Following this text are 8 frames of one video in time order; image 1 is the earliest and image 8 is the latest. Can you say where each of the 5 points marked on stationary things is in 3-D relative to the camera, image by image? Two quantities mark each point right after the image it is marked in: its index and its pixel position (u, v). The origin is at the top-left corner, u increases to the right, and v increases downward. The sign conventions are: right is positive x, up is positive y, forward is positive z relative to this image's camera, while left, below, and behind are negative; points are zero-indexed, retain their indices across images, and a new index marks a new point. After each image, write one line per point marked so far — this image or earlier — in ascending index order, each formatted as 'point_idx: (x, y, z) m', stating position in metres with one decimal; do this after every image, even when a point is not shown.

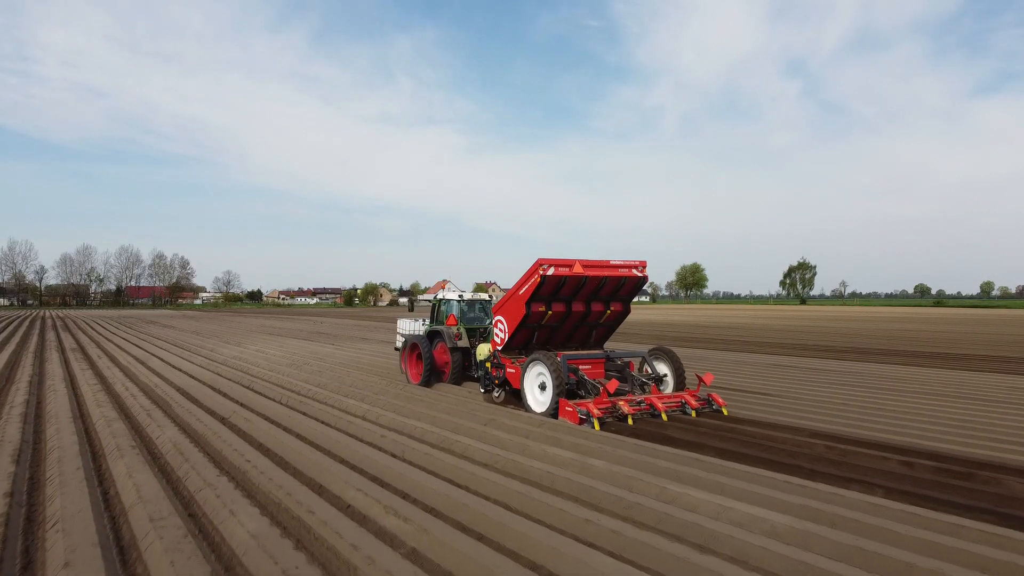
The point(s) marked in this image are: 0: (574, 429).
0: (+0.7, -1.6, +7.2) m
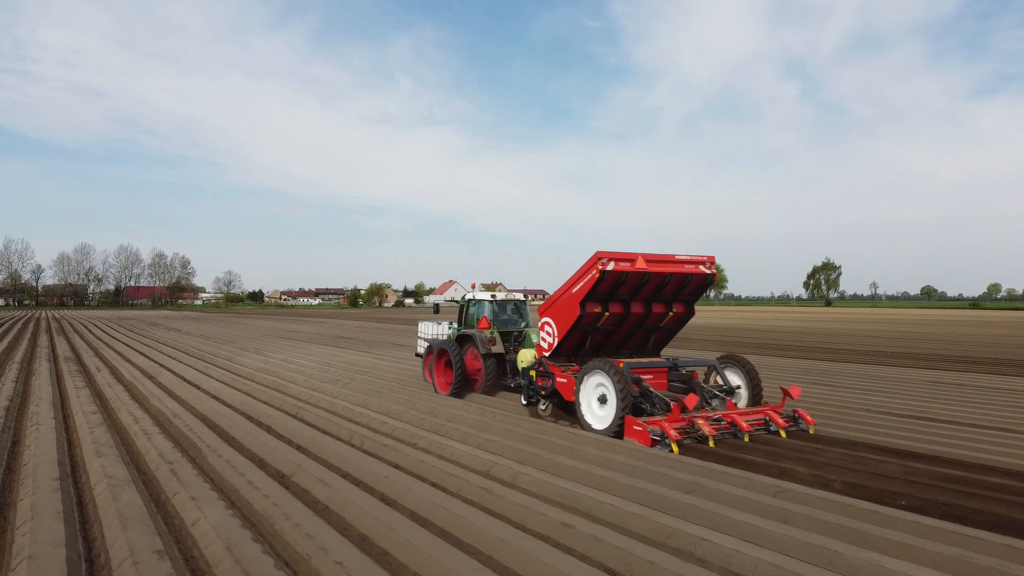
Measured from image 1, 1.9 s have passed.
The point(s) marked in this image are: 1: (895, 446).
0: (+1.4, -1.6, +6.1) m
1: (+4.2, -1.7, +6.6) m
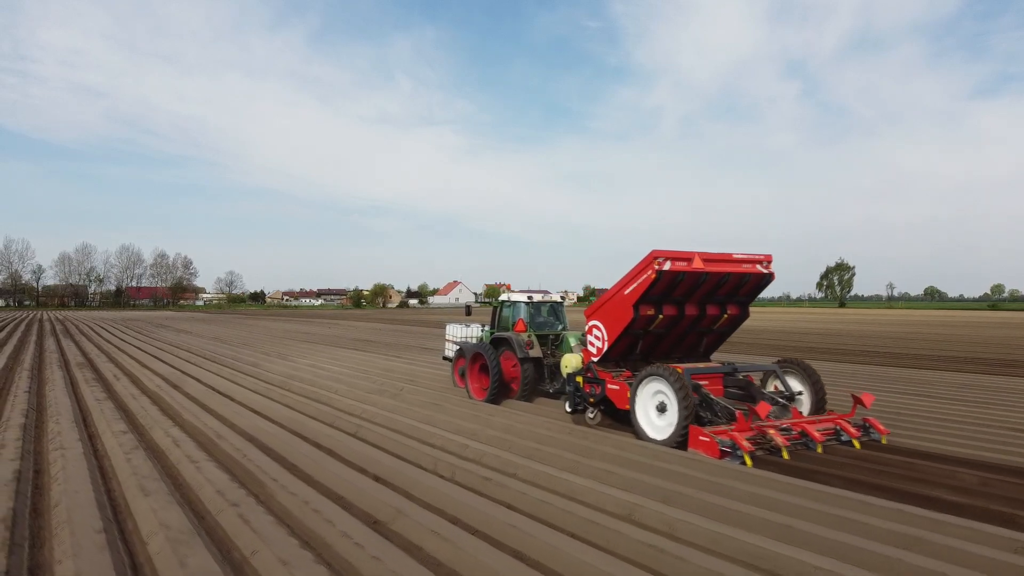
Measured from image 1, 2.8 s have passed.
0: (+1.9, -1.6, +5.7) m
1: (+4.7, -1.7, +6.2) m
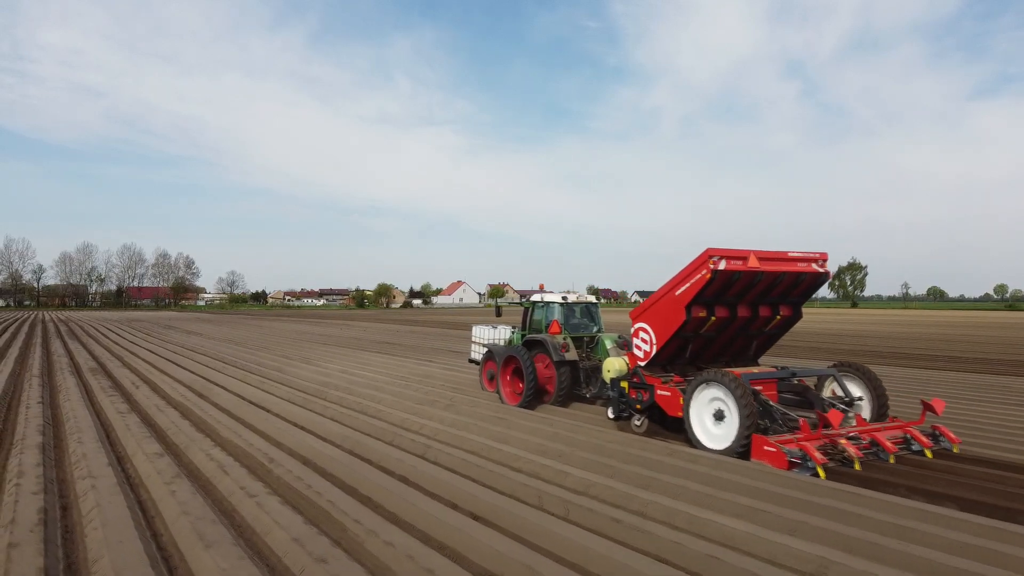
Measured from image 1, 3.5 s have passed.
0: (+2.4, -1.6, +5.3) m
1: (+5.2, -1.7, +5.8) m
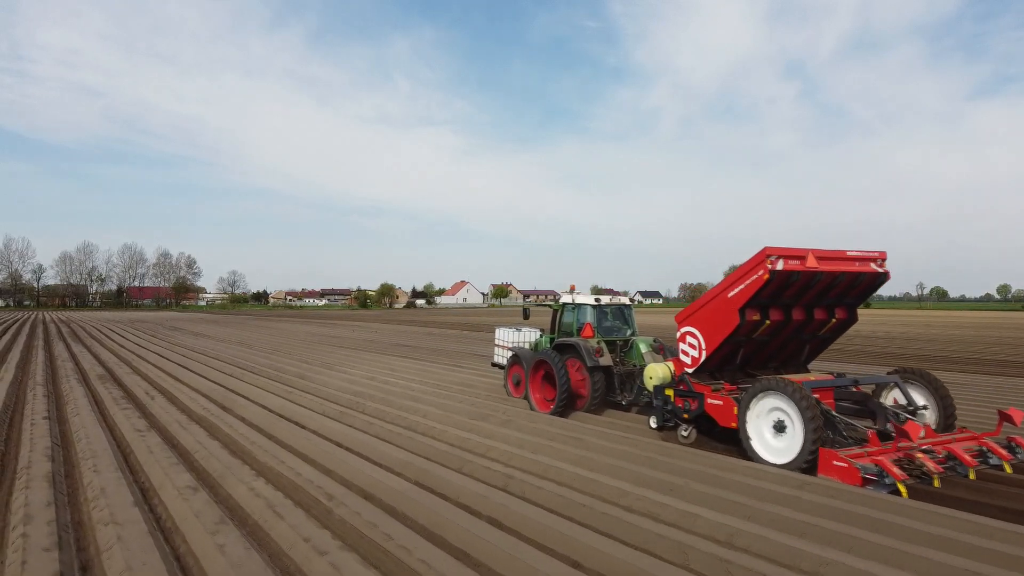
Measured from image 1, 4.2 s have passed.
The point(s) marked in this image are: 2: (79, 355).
0: (+2.8, -1.7, +4.8) m
1: (+5.6, -1.7, +5.4) m
2: (-7.9, -1.2, +11.1) m
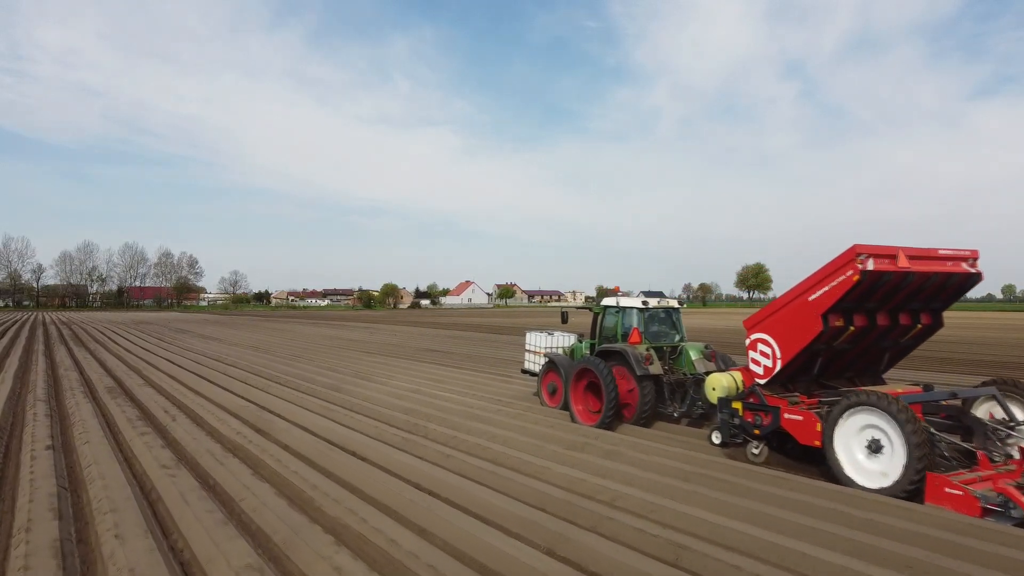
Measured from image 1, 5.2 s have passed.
0: (+3.3, -1.7, +4.2) m
1: (+6.1, -1.8, +4.7) m
2: (-7.4, -1.3, +10.4) m
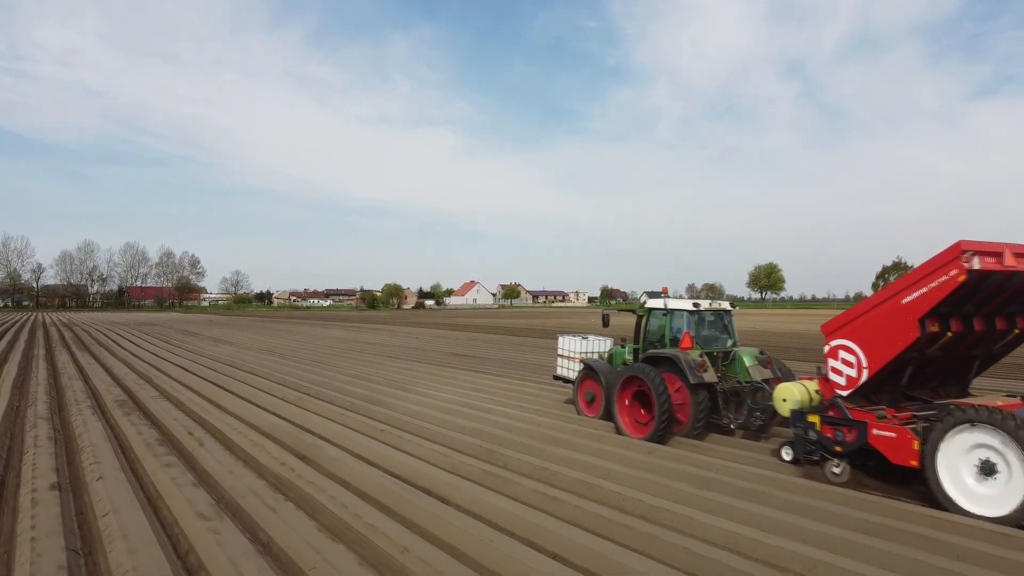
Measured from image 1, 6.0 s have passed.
0: (+3.8, -1.7, +3.6) m
1: (+6.6, -1.8, +4.2) m
2: (-6.9, -1.3, +9.8) m
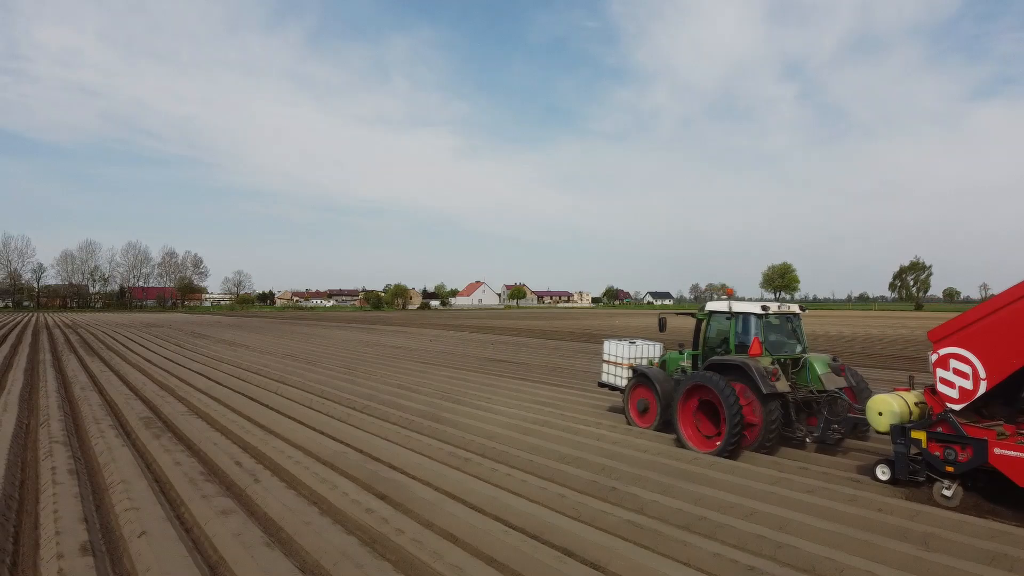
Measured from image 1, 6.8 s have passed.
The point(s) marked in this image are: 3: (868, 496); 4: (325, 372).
0: (+4.4, -1.7, +3.1) m
1: (+7.2, -1.8, +3.6) m
2: (-6.4, -1.3, +9.3) m
3: (+2.8, -1.6, +4.7) m
4: (-2.8, -1.1, +8.6) m
